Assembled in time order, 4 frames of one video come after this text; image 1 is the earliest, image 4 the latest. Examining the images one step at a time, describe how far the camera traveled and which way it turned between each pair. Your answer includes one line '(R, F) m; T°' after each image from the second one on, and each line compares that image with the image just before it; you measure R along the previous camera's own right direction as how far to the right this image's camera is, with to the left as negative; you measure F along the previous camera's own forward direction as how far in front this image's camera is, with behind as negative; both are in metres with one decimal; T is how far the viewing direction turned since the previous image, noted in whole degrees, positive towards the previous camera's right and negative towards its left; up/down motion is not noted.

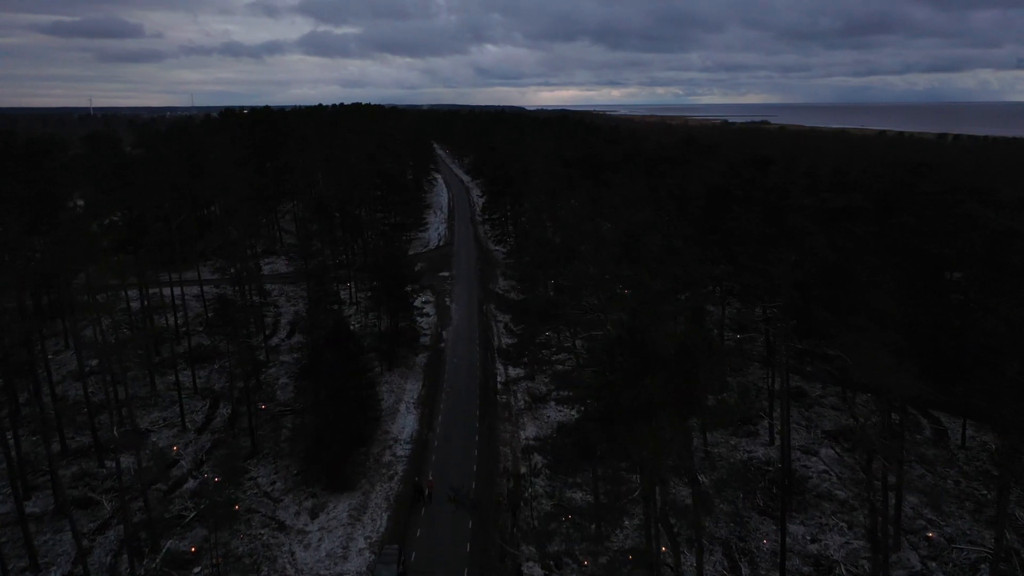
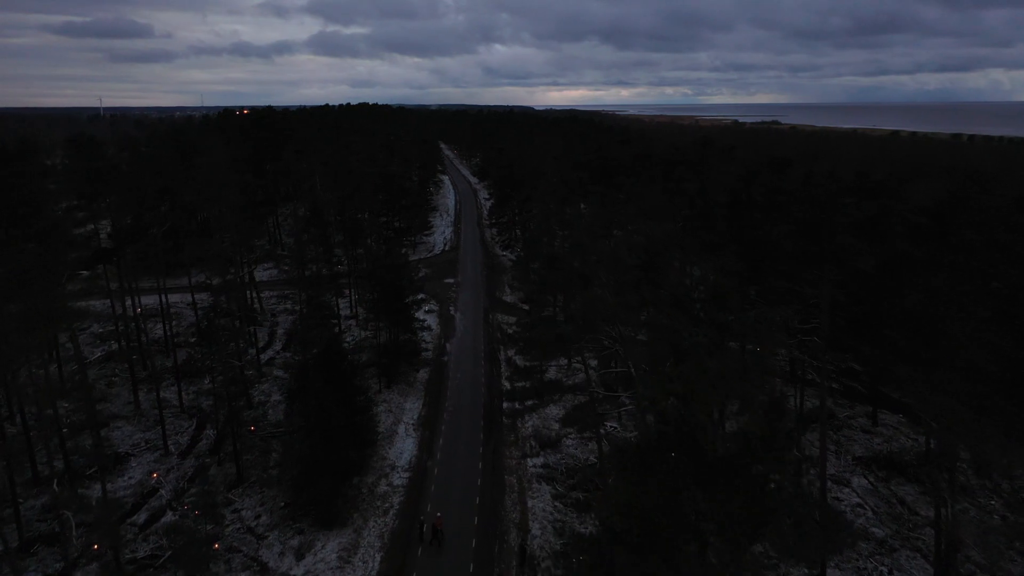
(0.0, +1.7) m; -1°
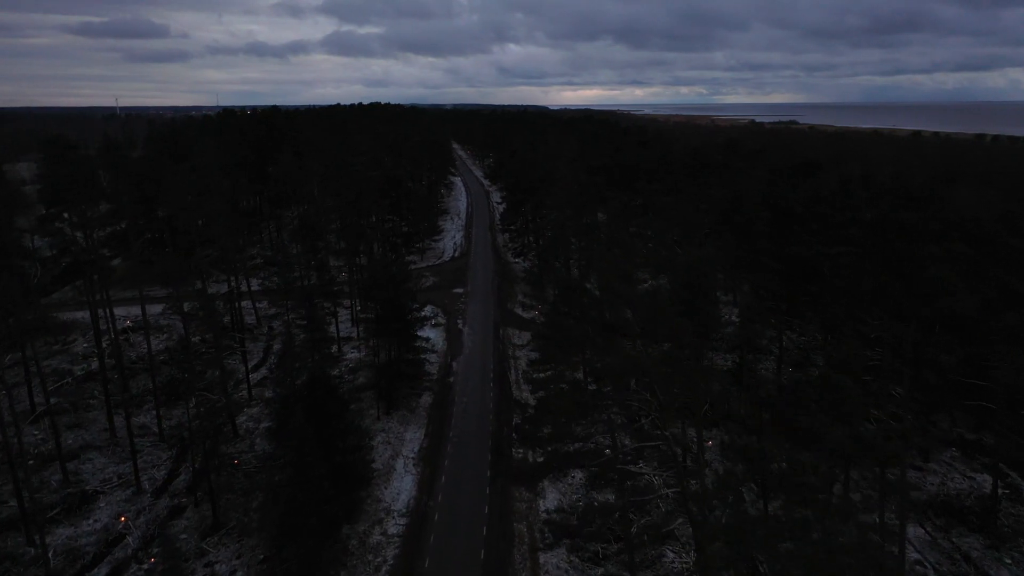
(0.0, +2.3) m; -1°
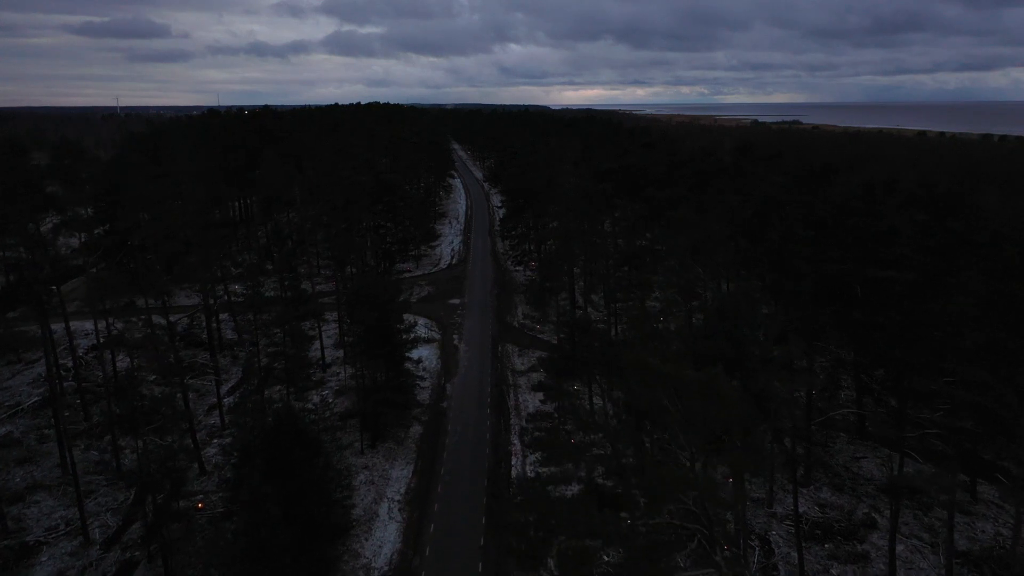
(+0.1, +2.2) m; 0°
